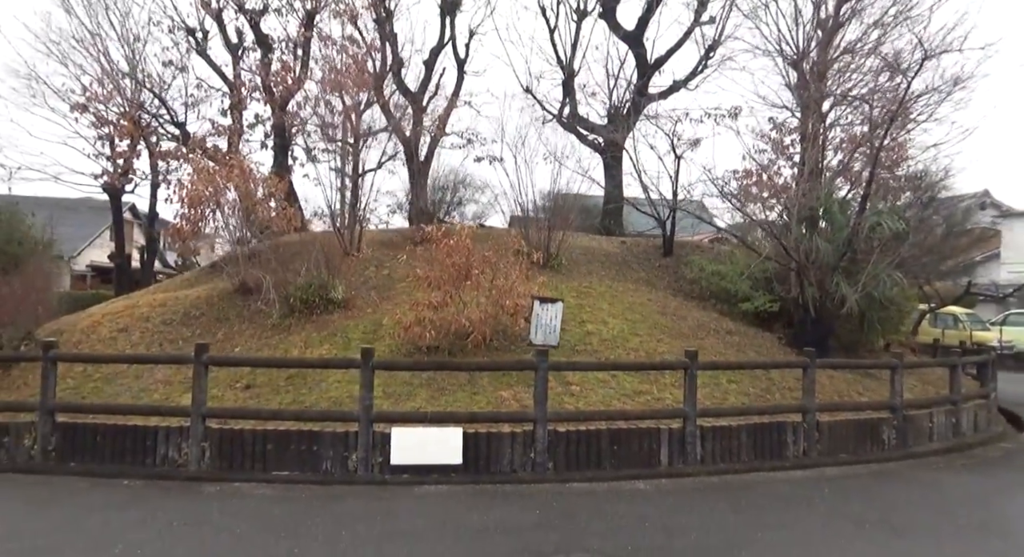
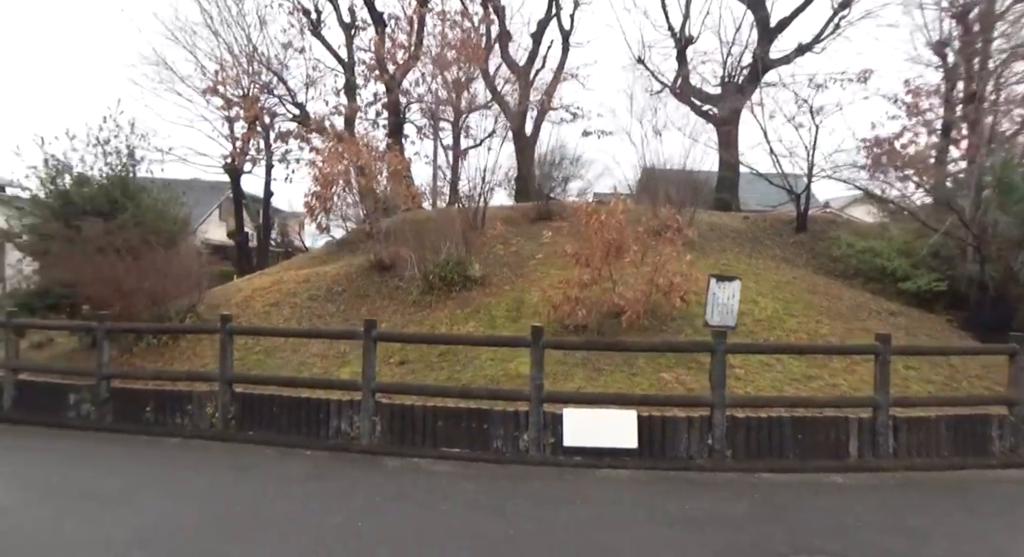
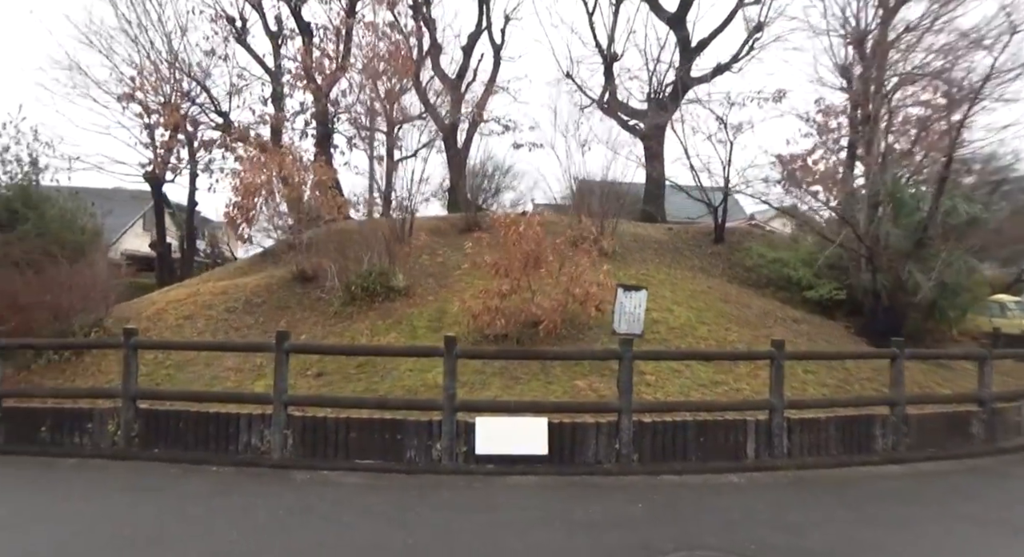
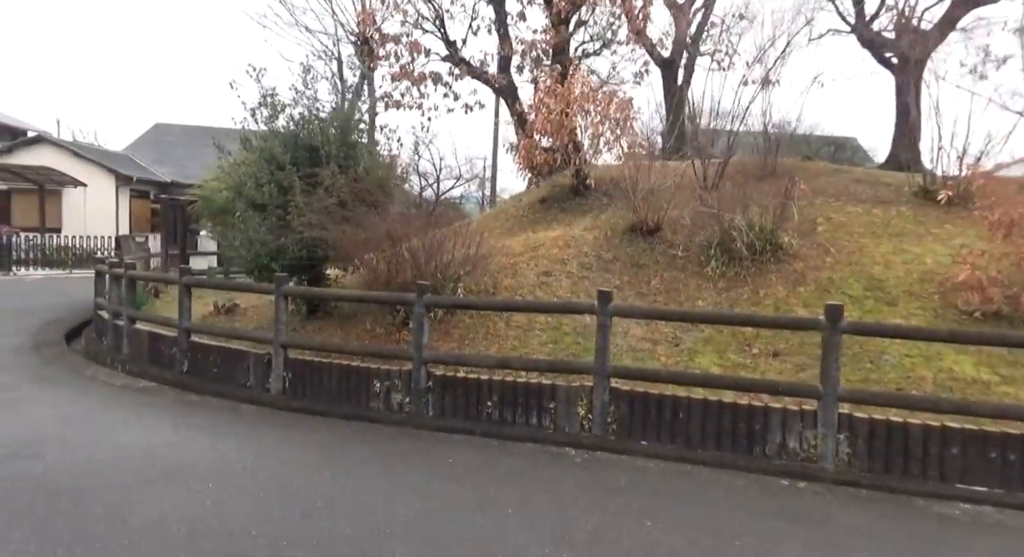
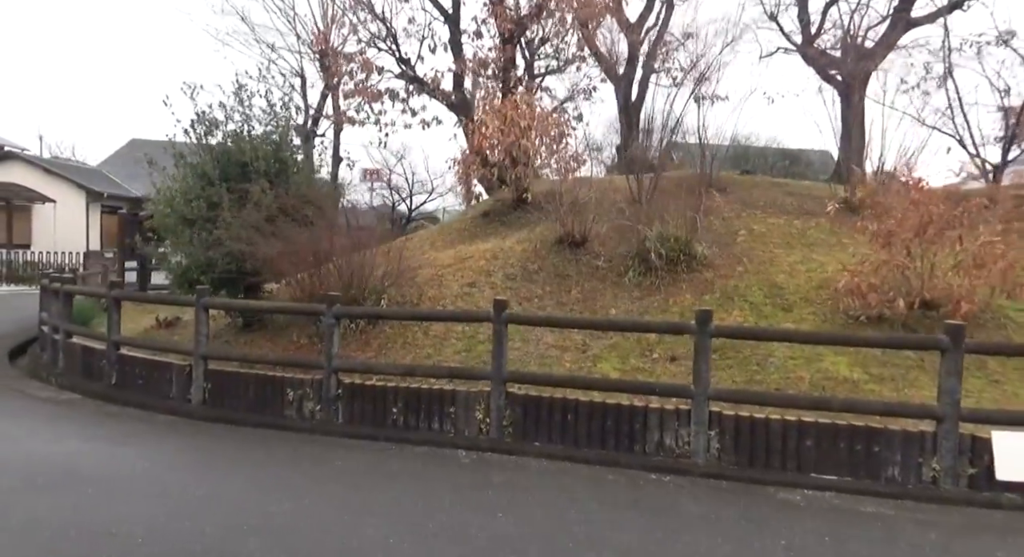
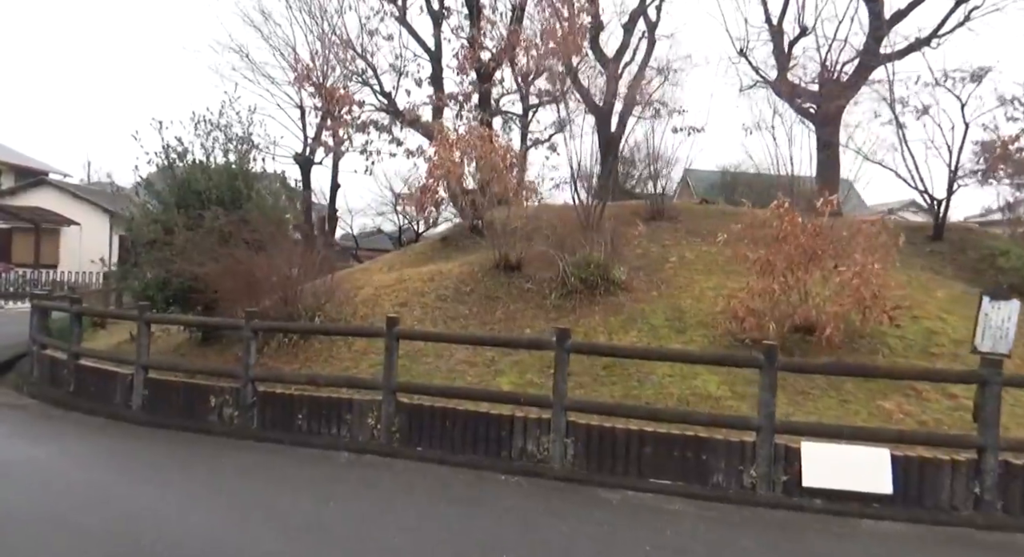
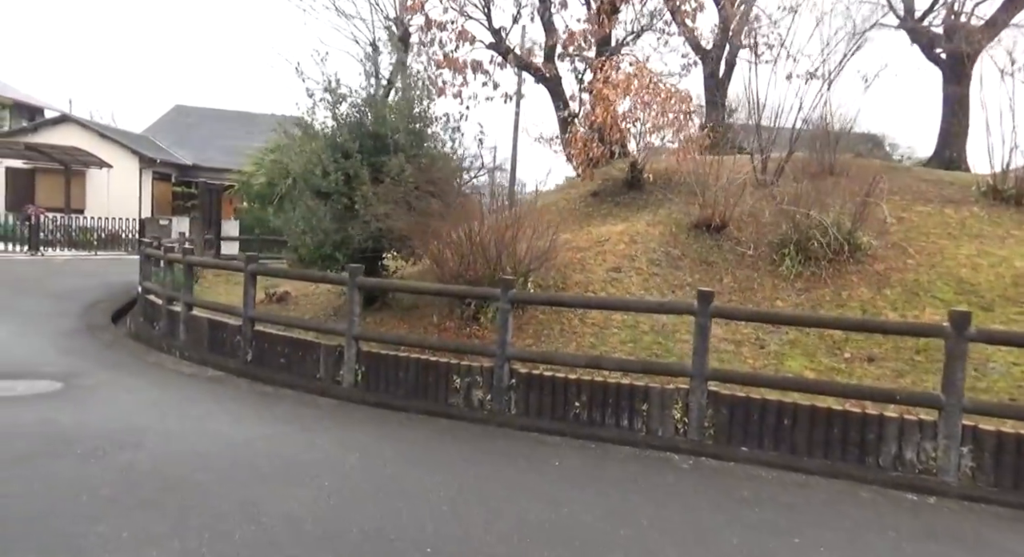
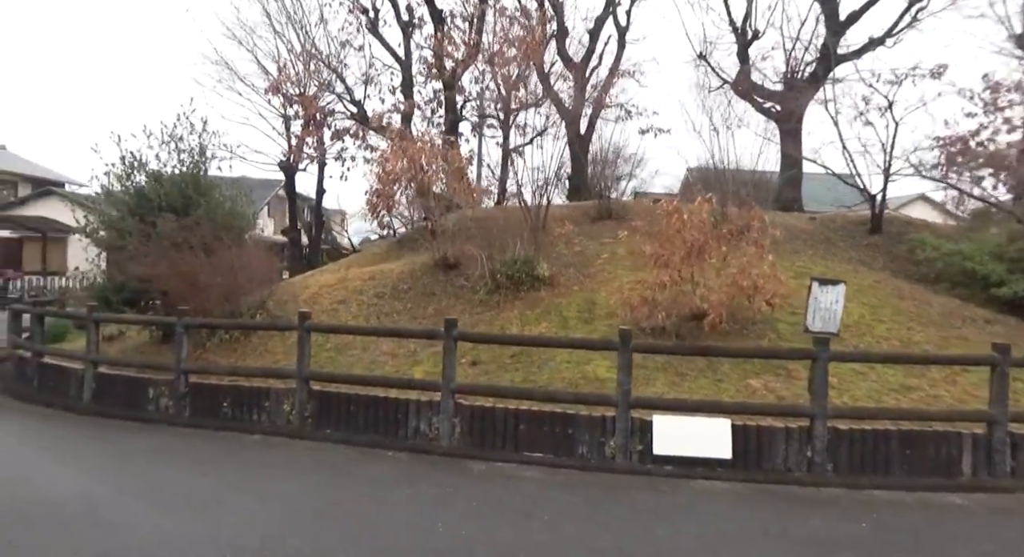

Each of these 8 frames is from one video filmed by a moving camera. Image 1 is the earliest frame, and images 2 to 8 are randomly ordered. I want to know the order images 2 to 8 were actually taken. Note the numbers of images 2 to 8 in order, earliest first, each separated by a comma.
3, 2, 8, 6, 5, 4, 7
